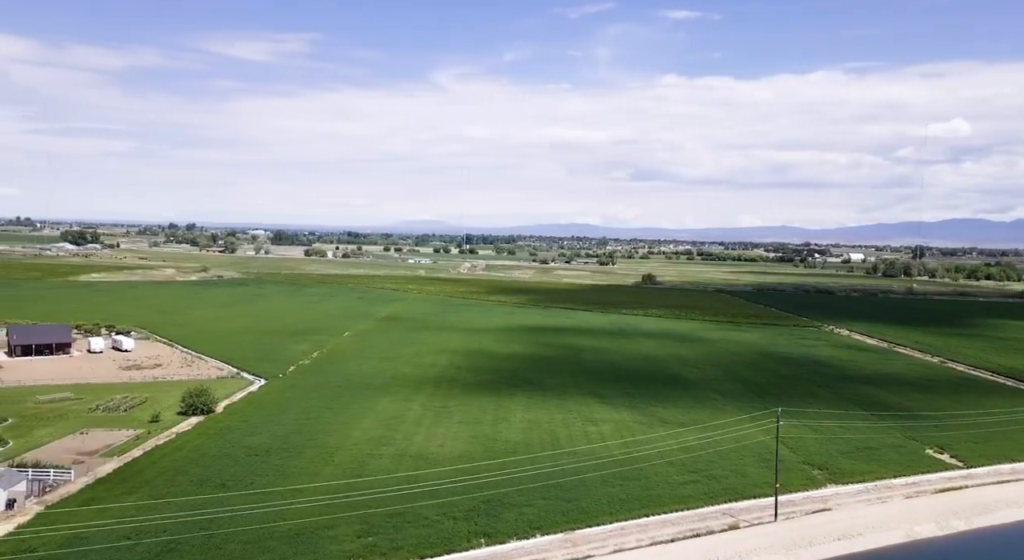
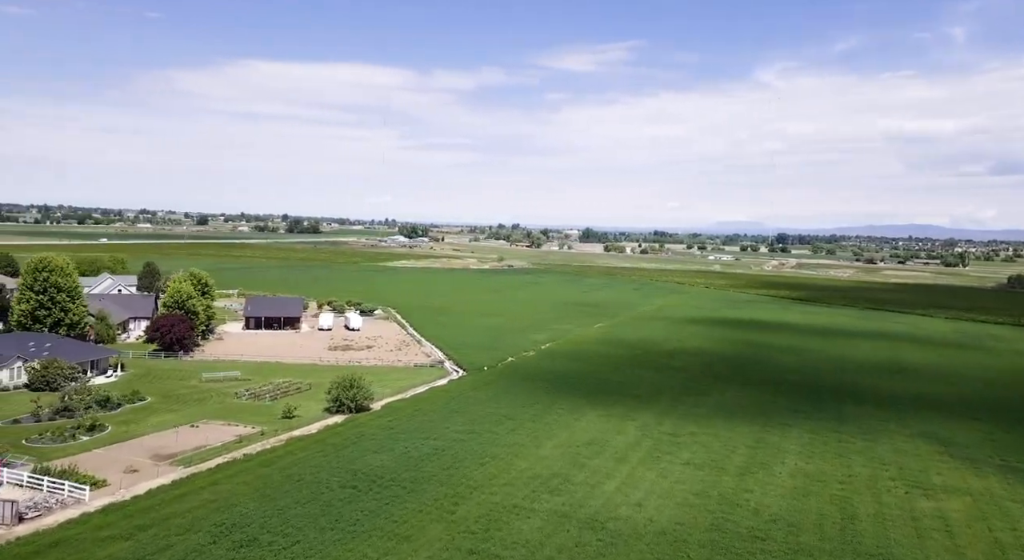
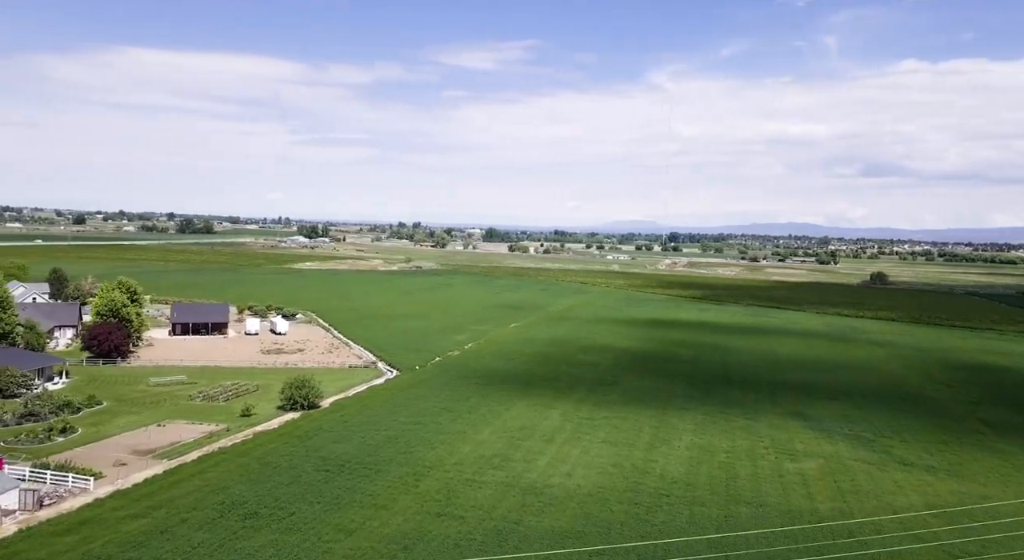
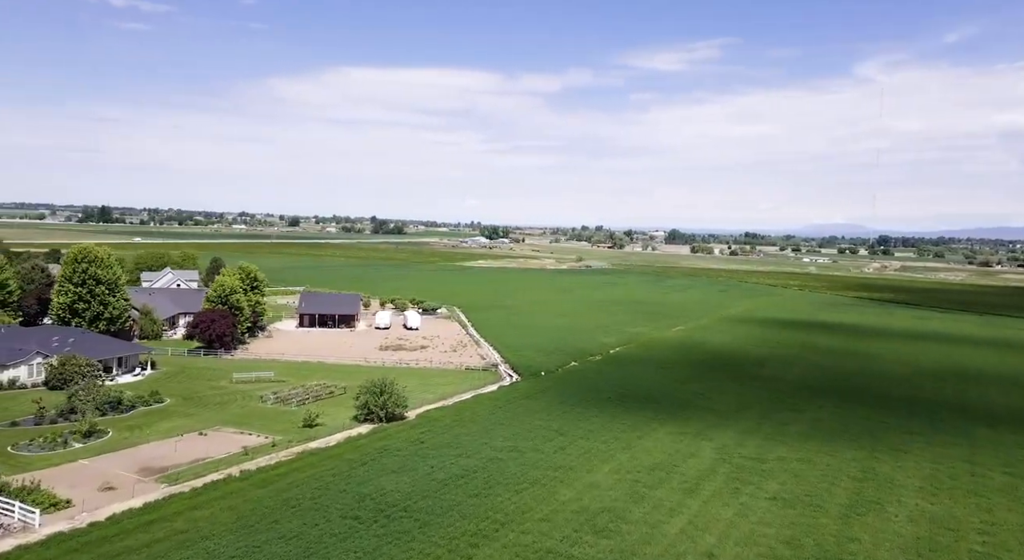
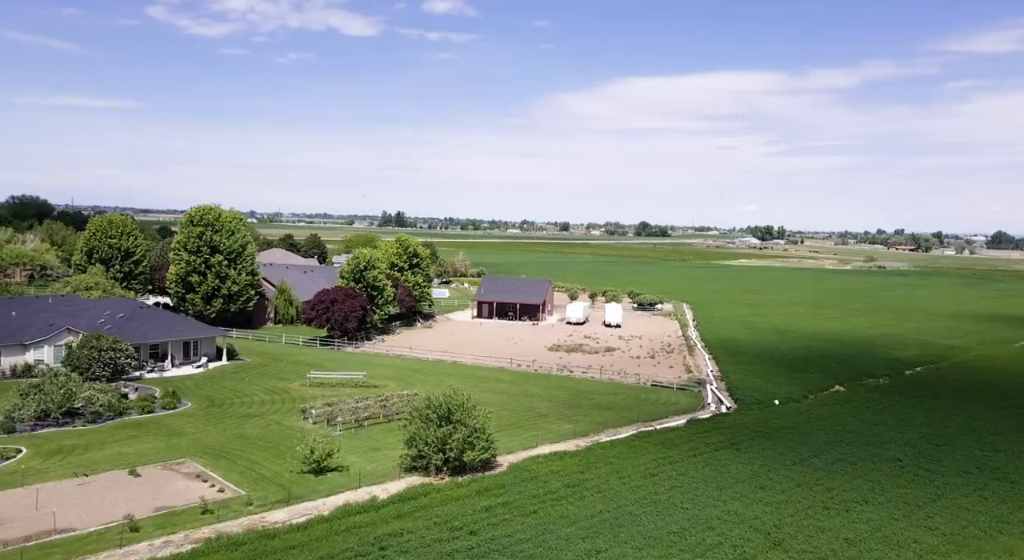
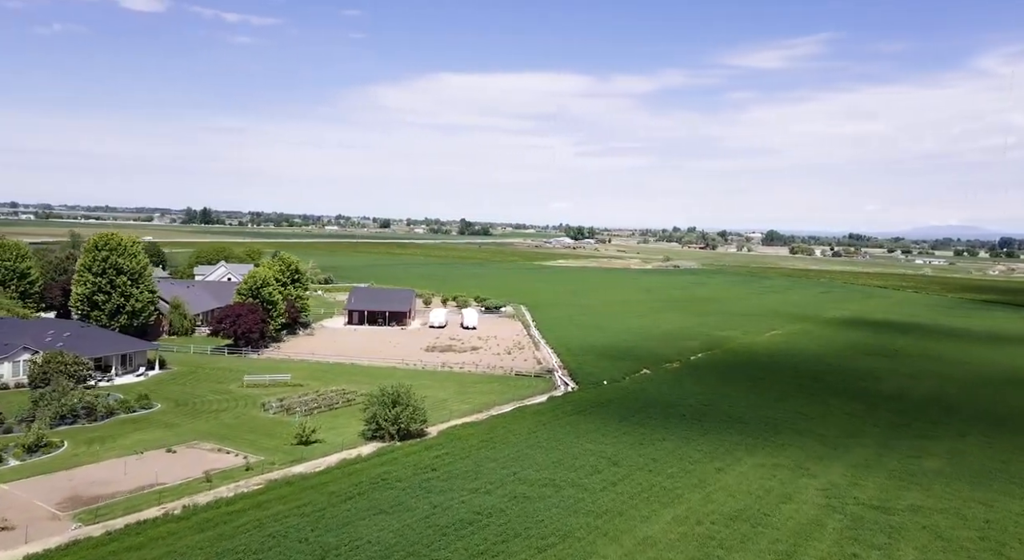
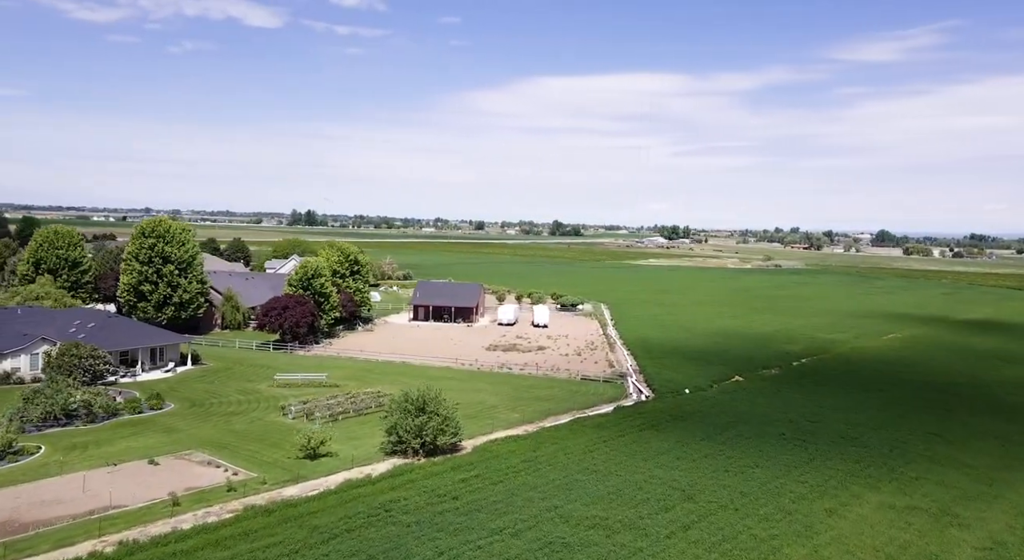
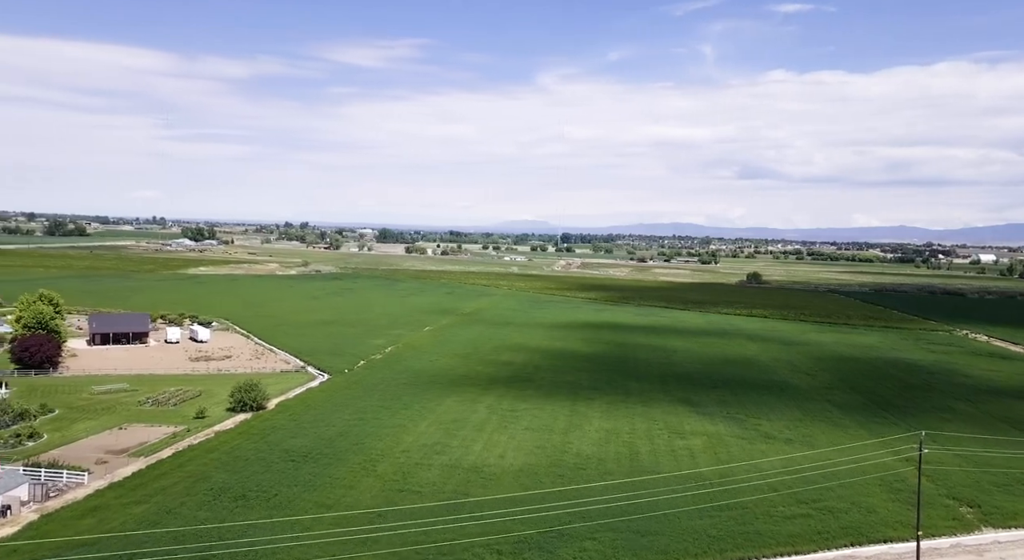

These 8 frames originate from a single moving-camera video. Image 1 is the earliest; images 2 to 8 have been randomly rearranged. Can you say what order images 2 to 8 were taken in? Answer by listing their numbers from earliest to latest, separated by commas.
8, 3, 2, 4, 6, 7, 5
